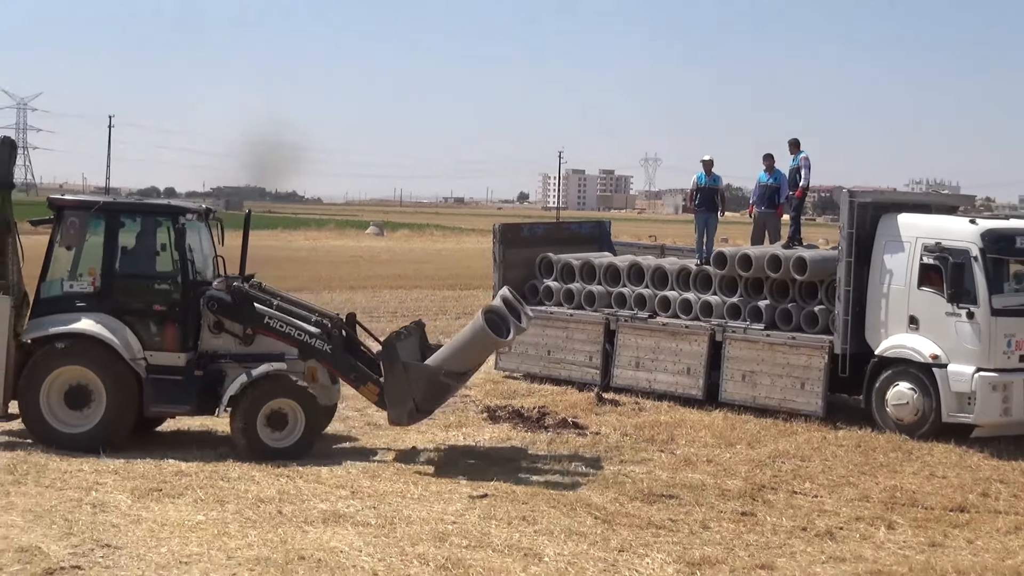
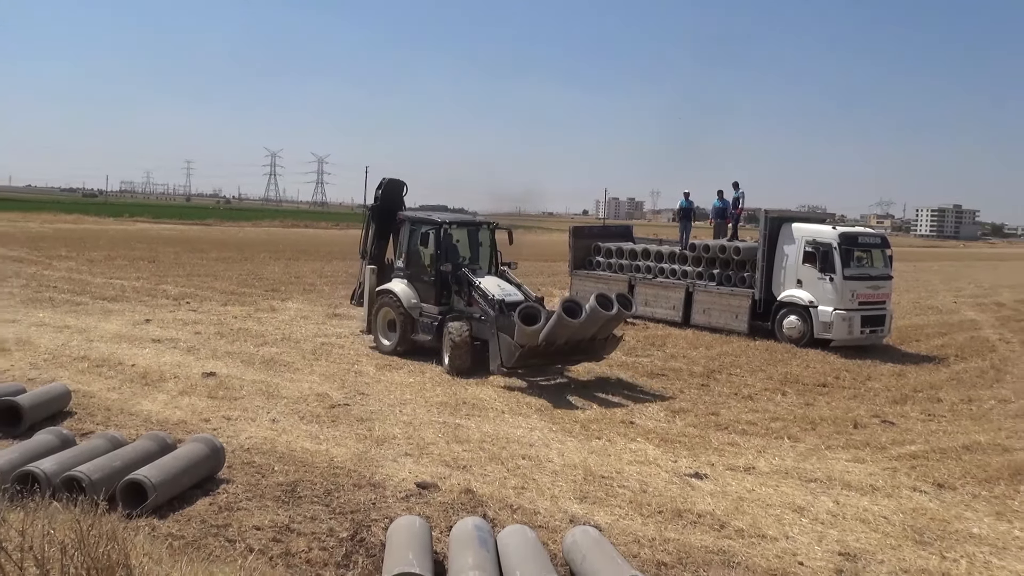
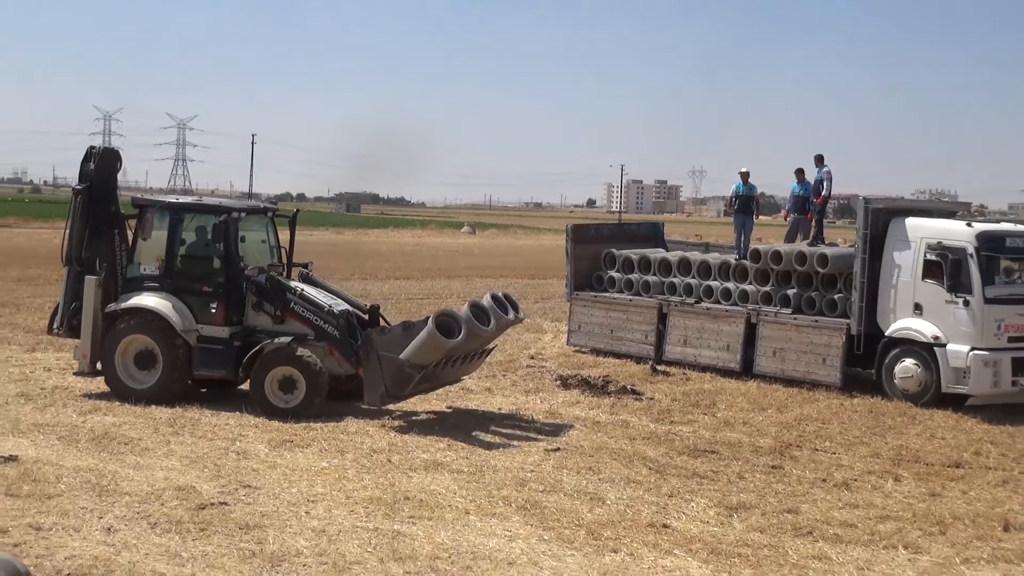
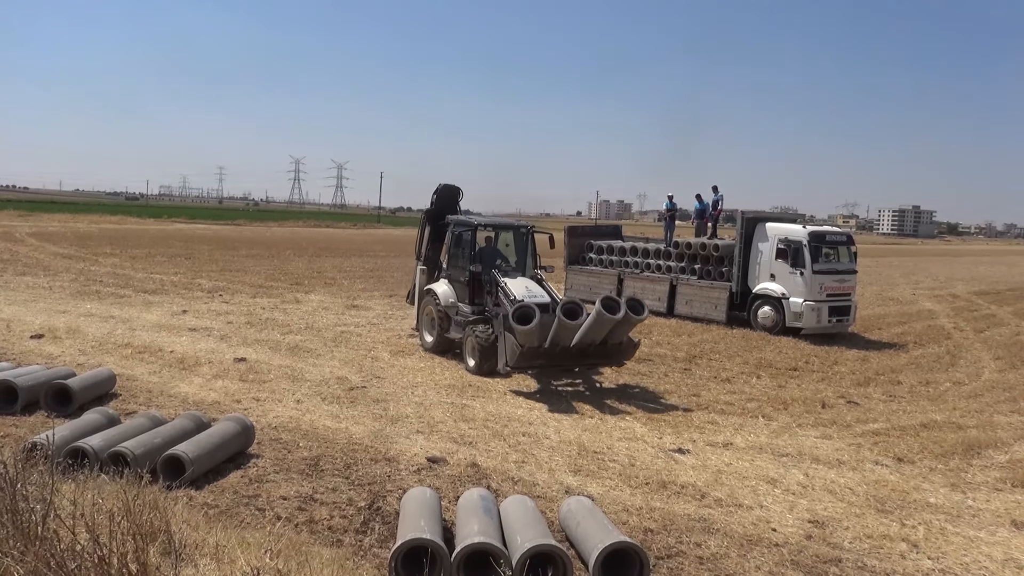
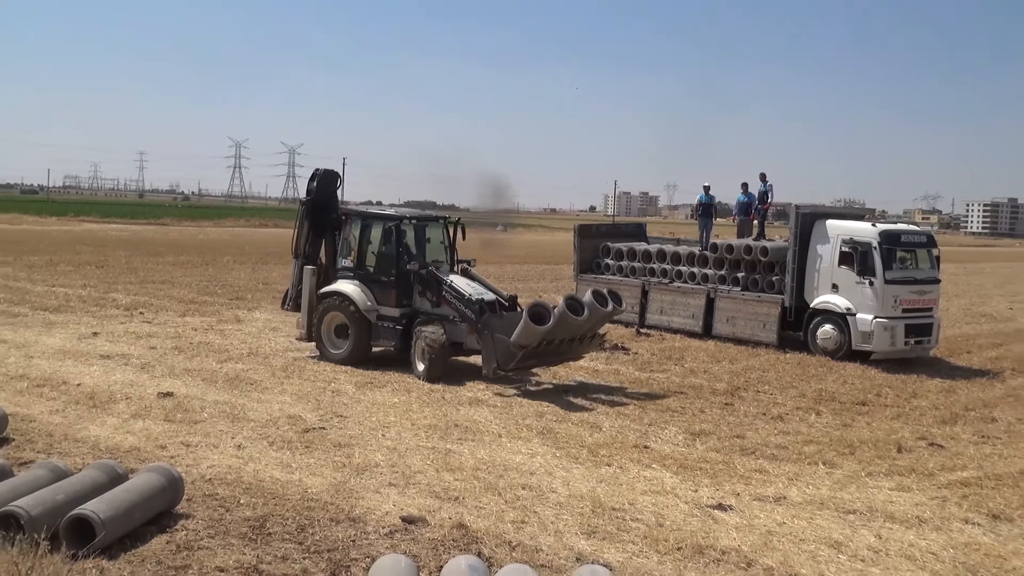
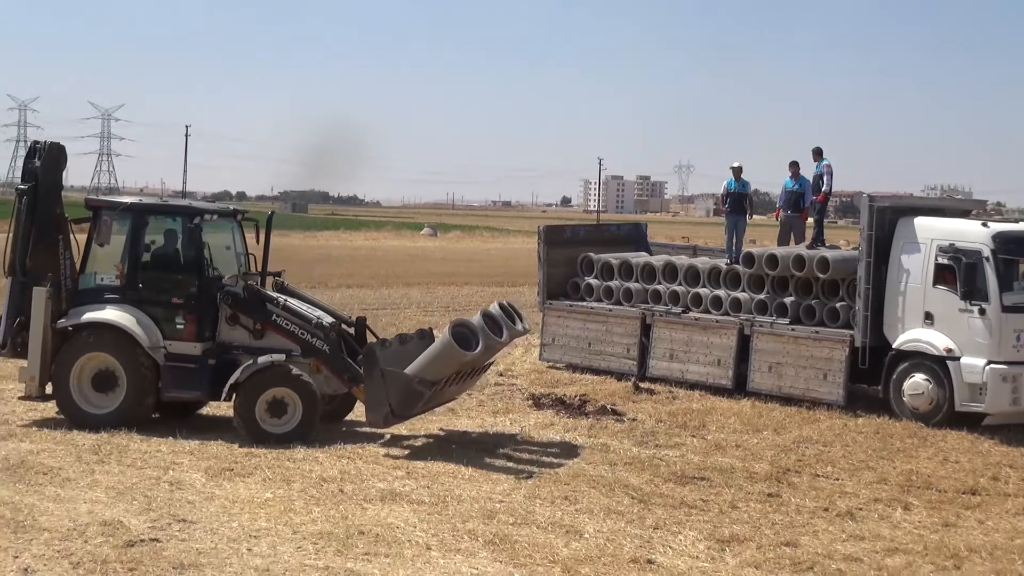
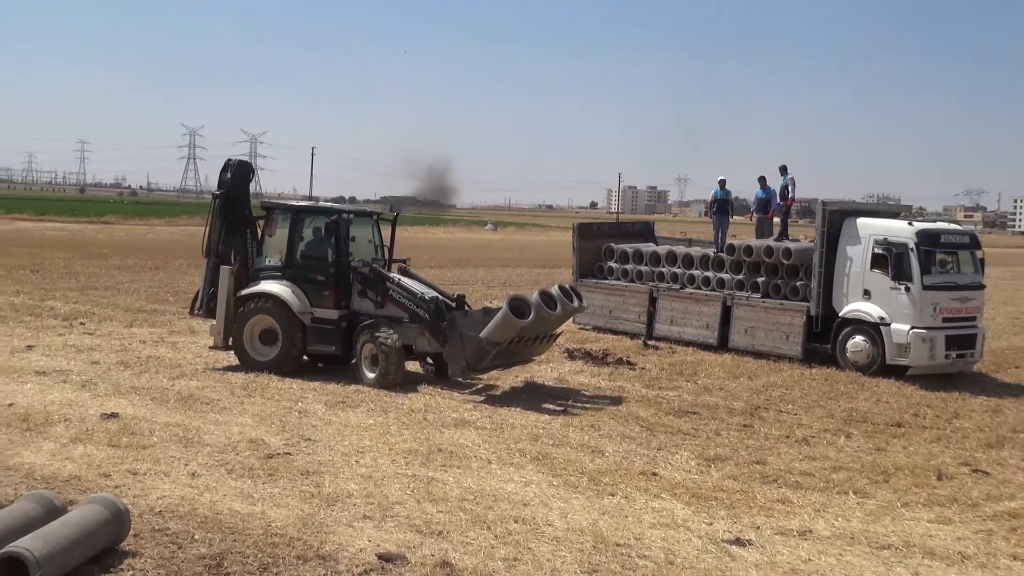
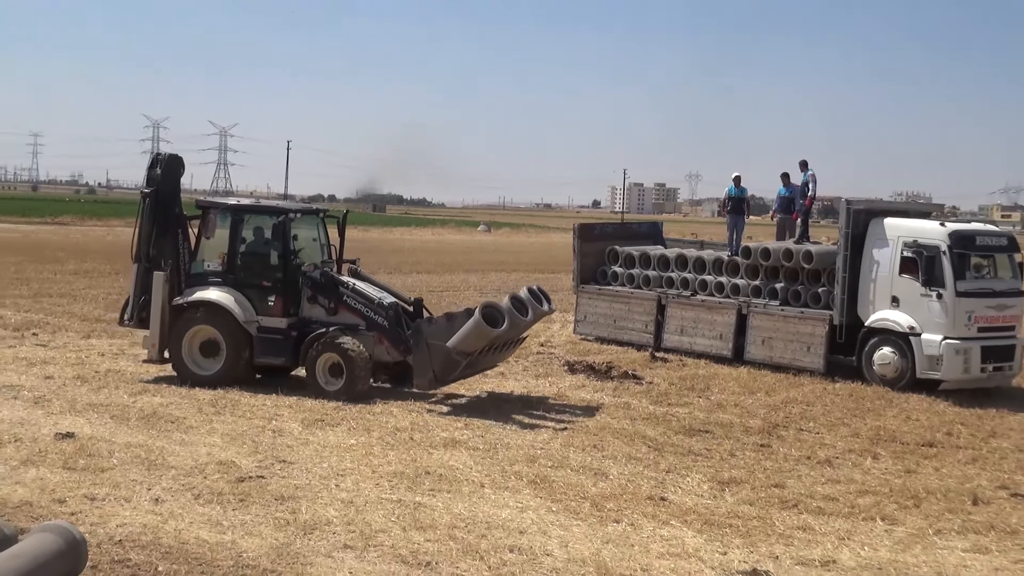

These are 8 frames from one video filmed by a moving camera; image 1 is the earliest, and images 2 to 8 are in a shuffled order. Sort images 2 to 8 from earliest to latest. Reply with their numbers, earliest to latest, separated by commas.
6, 3, 8, 7, 5, 2, 4
